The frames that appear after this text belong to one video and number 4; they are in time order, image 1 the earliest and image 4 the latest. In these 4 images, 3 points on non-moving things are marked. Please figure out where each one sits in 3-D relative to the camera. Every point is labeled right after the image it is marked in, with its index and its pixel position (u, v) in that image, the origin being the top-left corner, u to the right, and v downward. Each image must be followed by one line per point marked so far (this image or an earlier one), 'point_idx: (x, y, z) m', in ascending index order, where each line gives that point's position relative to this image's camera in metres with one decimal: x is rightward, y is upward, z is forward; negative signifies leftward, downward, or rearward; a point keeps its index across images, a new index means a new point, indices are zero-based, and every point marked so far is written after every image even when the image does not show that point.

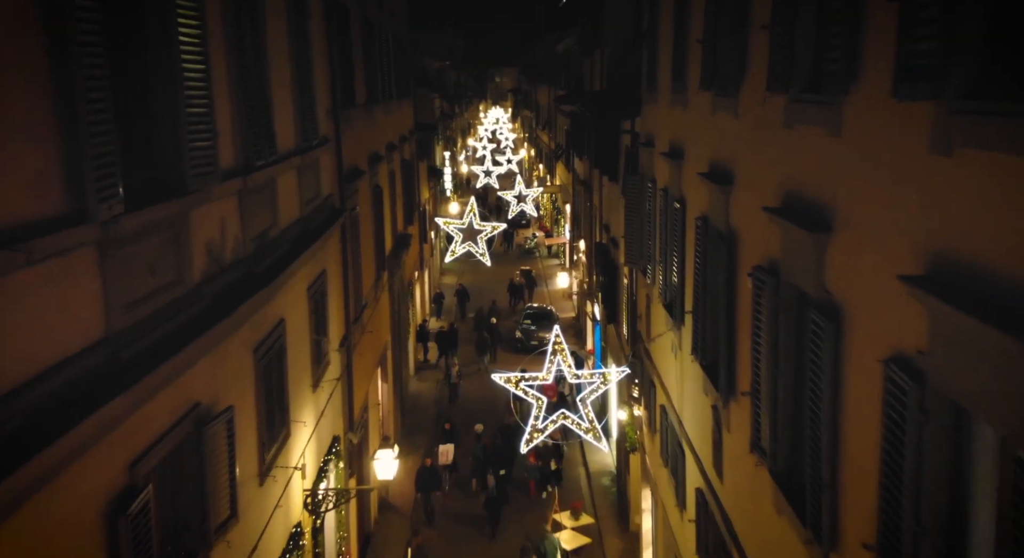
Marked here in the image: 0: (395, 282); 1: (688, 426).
0: (-1.8, 0.0, +13.0) m
1: (+1.7, -1.4, +8.0) m
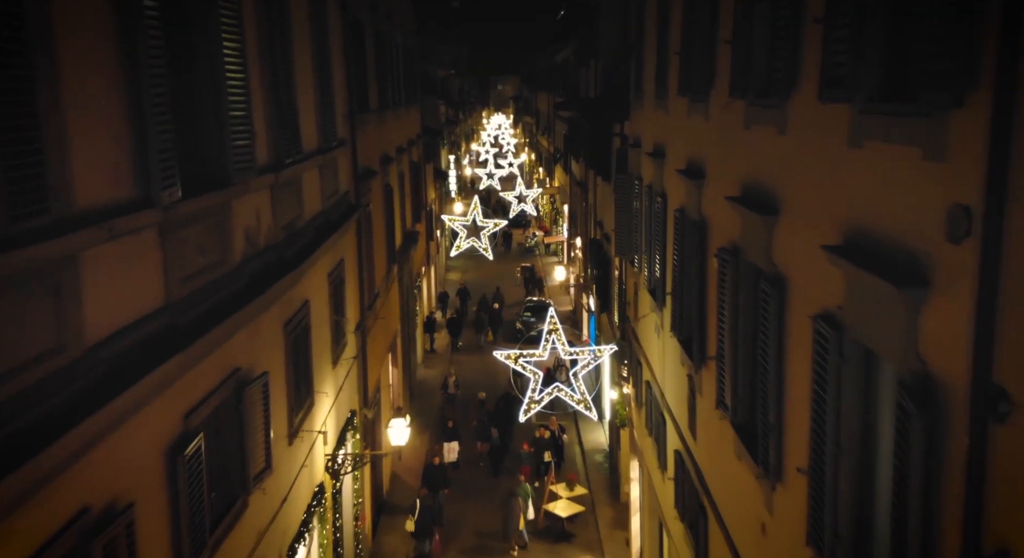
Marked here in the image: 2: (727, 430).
0: (-1.8, +0.1, +13.9) m
1: (+1.7, -1.2, +9.0) m
2: (+1.8, -1.2, +7.0) m
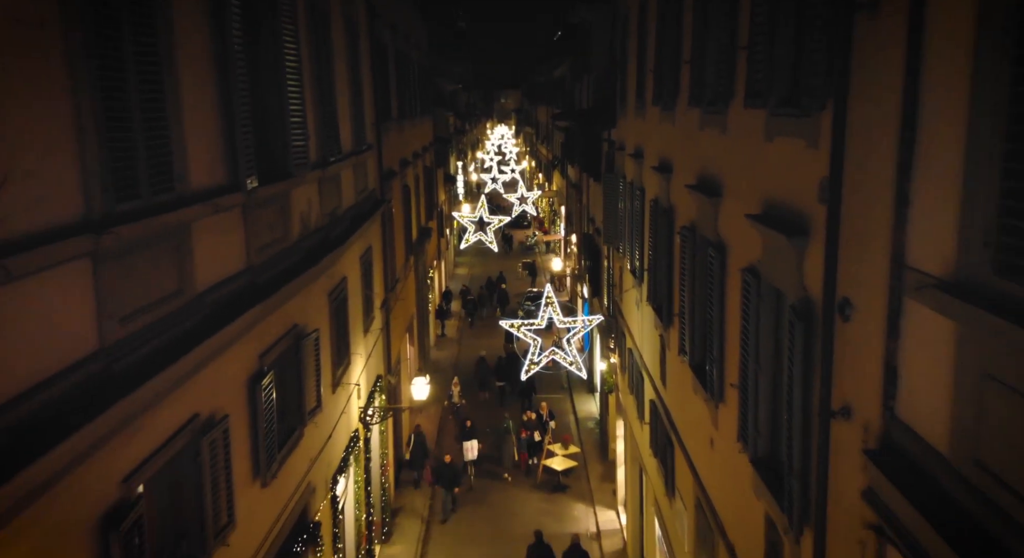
0: (-1.7, +0.3, +15.7) m
1: (+1.7, -1.0, +10.7) m
2: (+1.8, -1.0, +8.7) m
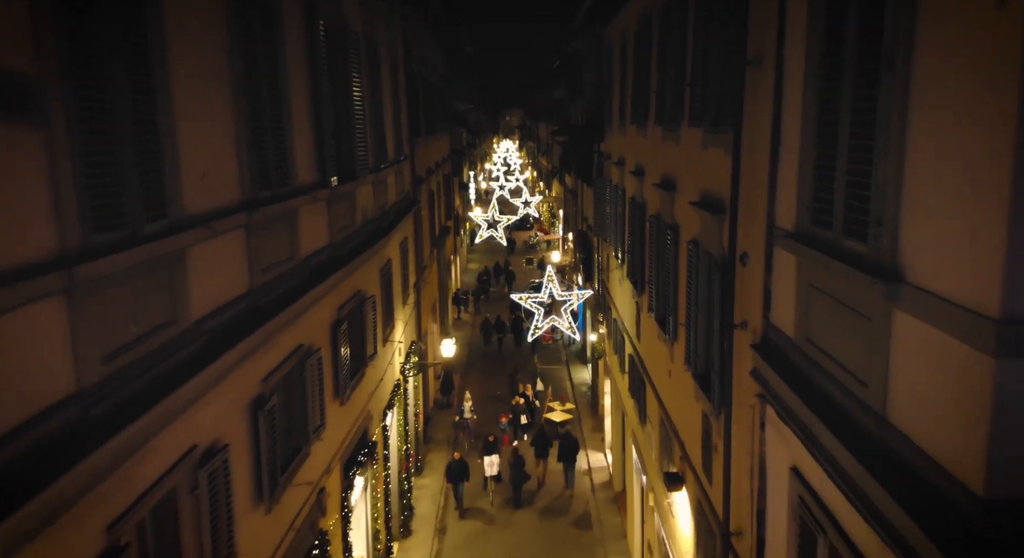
0: (-1.6, +0.5, +18.6) m
1: (+1.8, -0.7, +13.6) m
2: (+2.0, -0.6, +11.6) m
